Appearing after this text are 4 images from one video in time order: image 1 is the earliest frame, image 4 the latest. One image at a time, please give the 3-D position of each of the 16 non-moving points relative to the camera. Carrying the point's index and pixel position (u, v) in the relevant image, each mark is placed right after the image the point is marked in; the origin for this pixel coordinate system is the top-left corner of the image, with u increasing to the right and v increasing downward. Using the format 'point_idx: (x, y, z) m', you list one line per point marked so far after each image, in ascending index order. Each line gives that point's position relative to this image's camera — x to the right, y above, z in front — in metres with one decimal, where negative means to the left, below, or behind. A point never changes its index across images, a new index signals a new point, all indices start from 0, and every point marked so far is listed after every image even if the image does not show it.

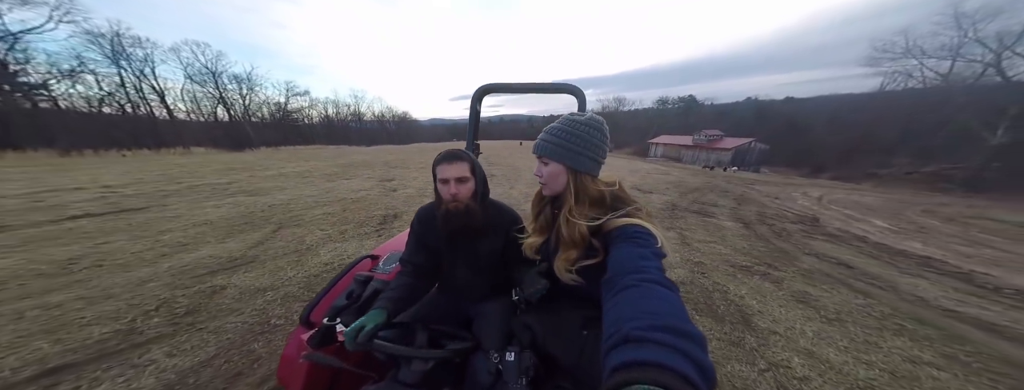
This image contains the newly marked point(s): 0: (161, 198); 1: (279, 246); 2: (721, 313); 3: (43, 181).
0: (-9.0, -0.1, +6.2) m
1: (-4.1, -0.9, +4.2) m
2: (+3.0, -1.6, +3.3) m
3: (-14.1, +0.5, +7.3) m
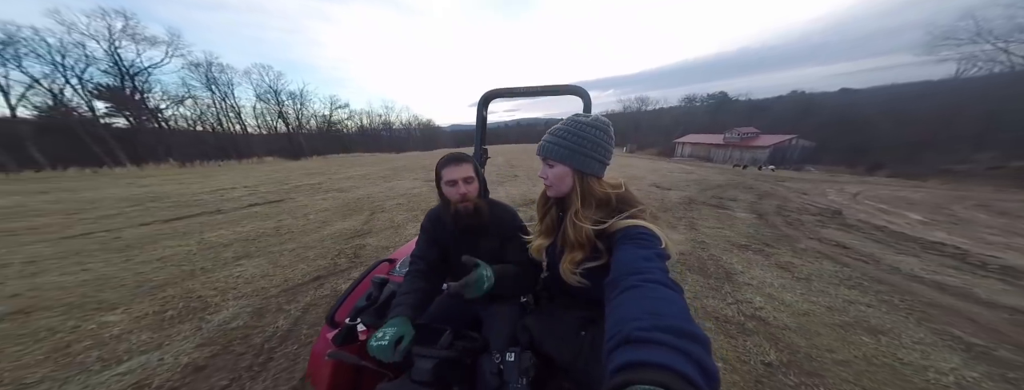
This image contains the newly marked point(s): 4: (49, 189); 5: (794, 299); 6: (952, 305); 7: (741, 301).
0: (-8.0, +0.1, +8.4) m
1: (-3.3, -0.7, +5.9) m
2: (+3.7, -1.4, +4.3) m
3: (-13.0, +0.5, +10.1) m
4: (-18.1, +0.3, +9.3) m
5: (+4.3, -1.5, +3.5) m
6: (+5.9, -1.5, +3.2) m
7: (+3.4, -1.6, +3.5) m
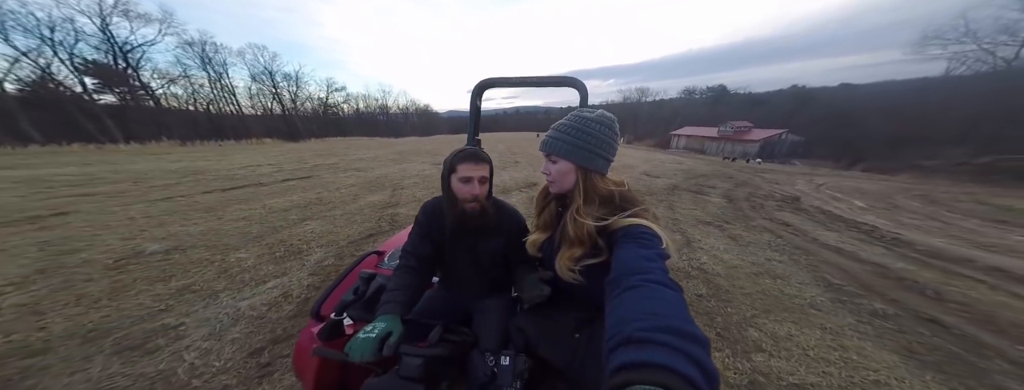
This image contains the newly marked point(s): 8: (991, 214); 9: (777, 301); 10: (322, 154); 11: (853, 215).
0: (-7.9, +0.9, +9.3) m
1: (-3.1, -0.1, +6.9) m
2: (+3.8, -1.0, +5.4) m
3: (-12.9, +1.6, +10.9) m
4: (-18.0, +1.4, +10.0) m
5: (+4.4, -1.2, +4.7) m
6: (+6.1, -1.2, +4.3) m
7: (+3.6, -1.2, +4.7) m
8: (+16.2, -0.6, +7.9) m
9: (+3.8, -1.5, +3.3) m
10: (-12.9, +2.8, +15.9) m
11: (+11.2, -0.6, +7.6) m
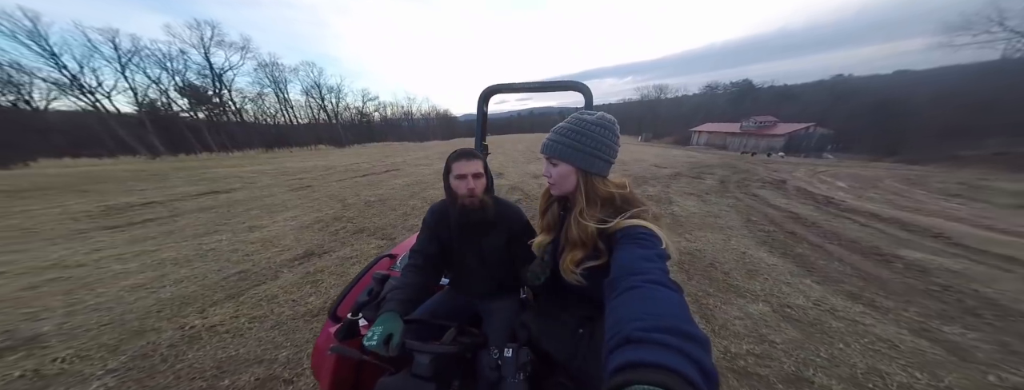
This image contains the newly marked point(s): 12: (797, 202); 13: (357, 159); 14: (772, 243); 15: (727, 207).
0: (-6.2, +1.5, +12.7) m
1: (-1.7, +0.5, +9.9) m
2: (+5.0, -0.3, +7.8) m
3: (-11.1, +2.1, +14.7) m
4: (-16.3, +2.0, +14.3) m
5: (+5.6, -0.5, +7.0) m
6: (+7.2, -0.5, +6.6) m
7: (+4.8, -0.5, +7.1) m
8: (+17.6, +0.2, +9.3) m
9: (+4.9, -0.8, +5.8) m
10: (-10.7, +3.3, +19.7) m
11: (+12.6, +0.1, +9.4) m
12: (+9.3, -0.2, +7.8) m
13: (-10.6, +2.4, +15.7) m
14: (+5.4, -1.0, +4.8) m
15: (+6.4, -0.4, +7.2) m
